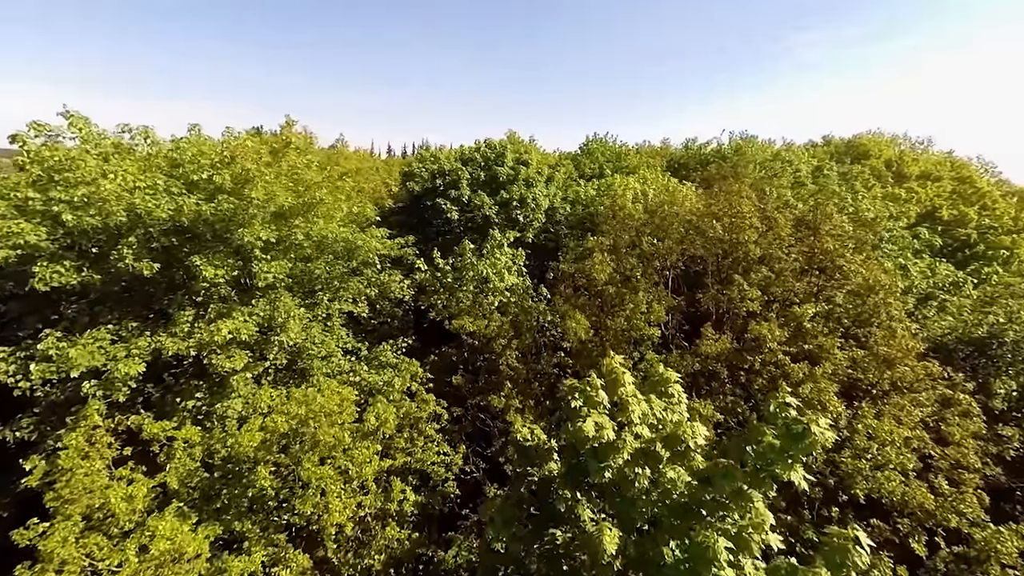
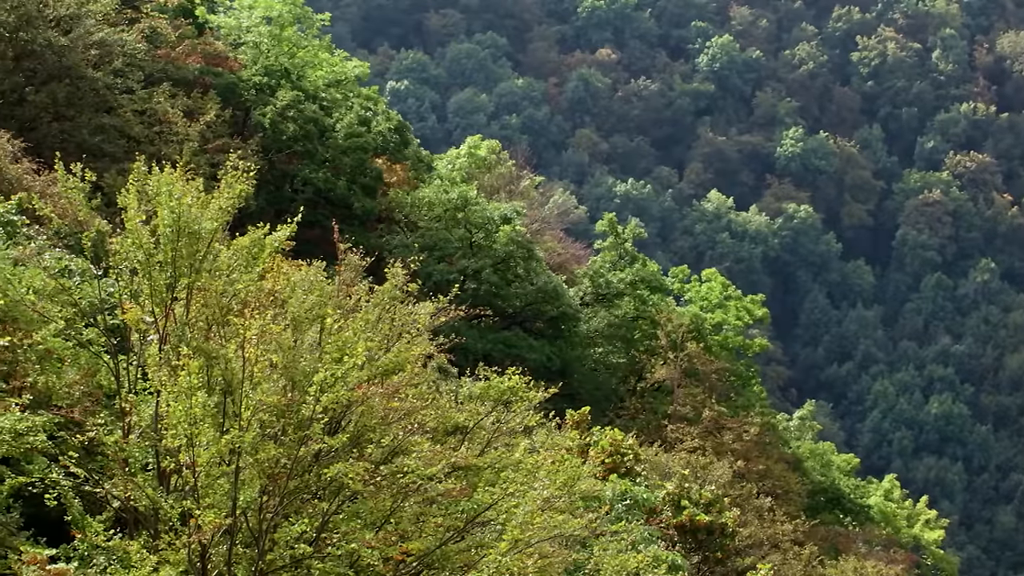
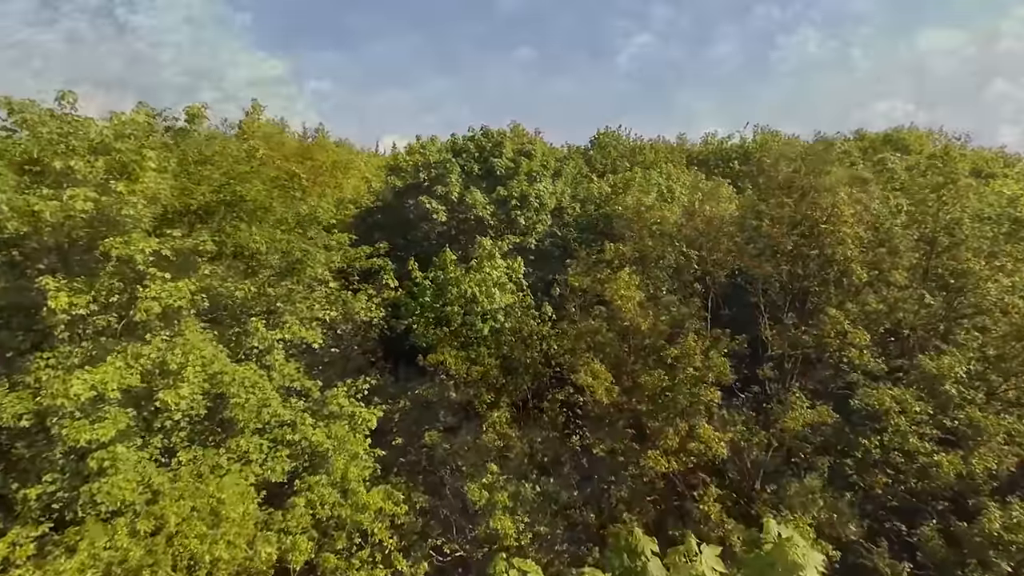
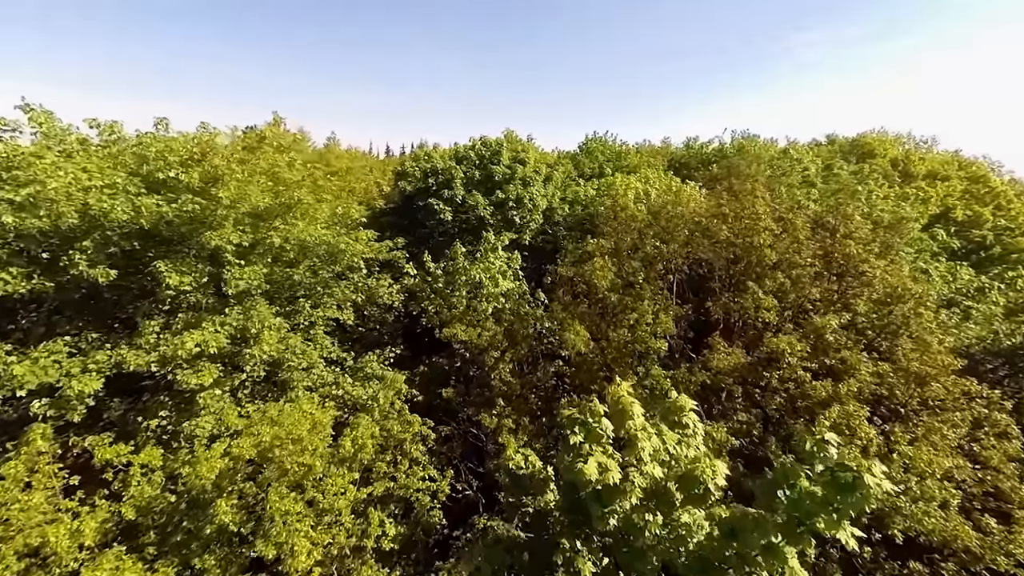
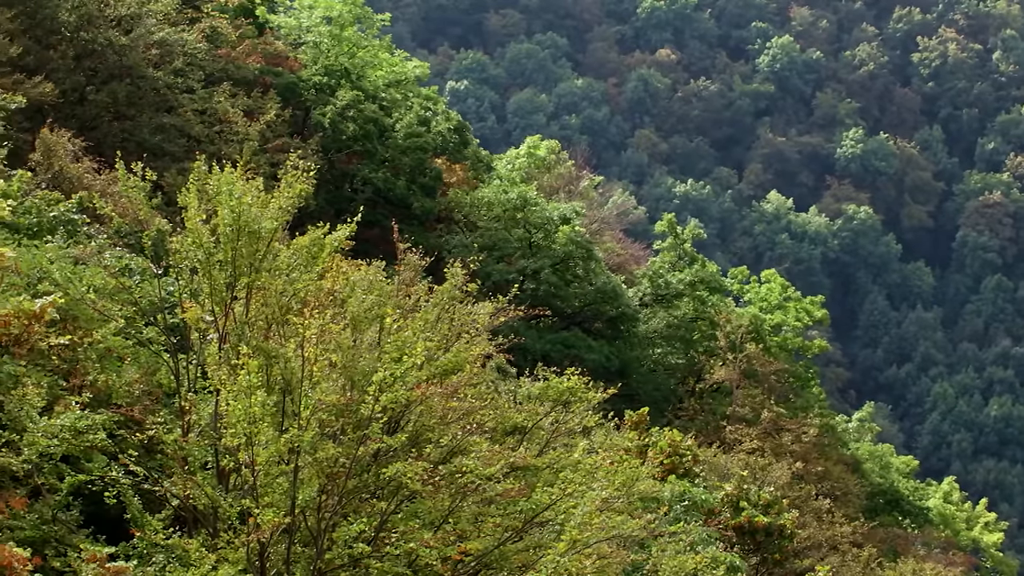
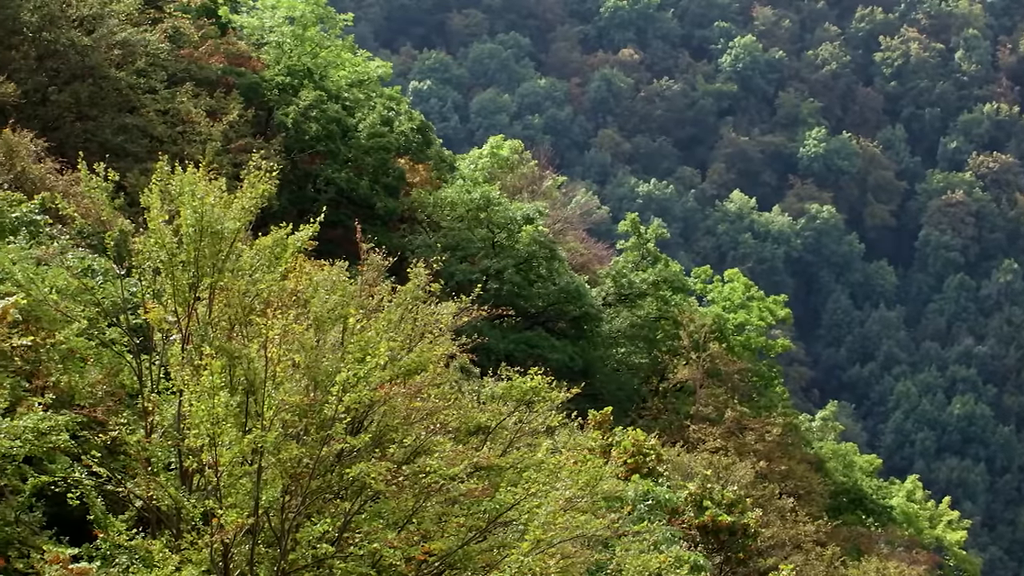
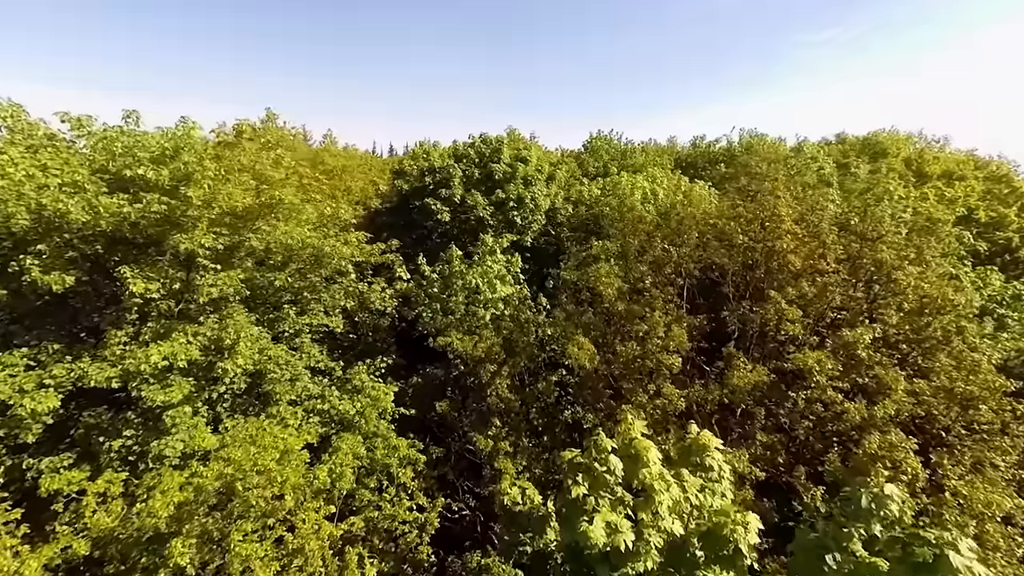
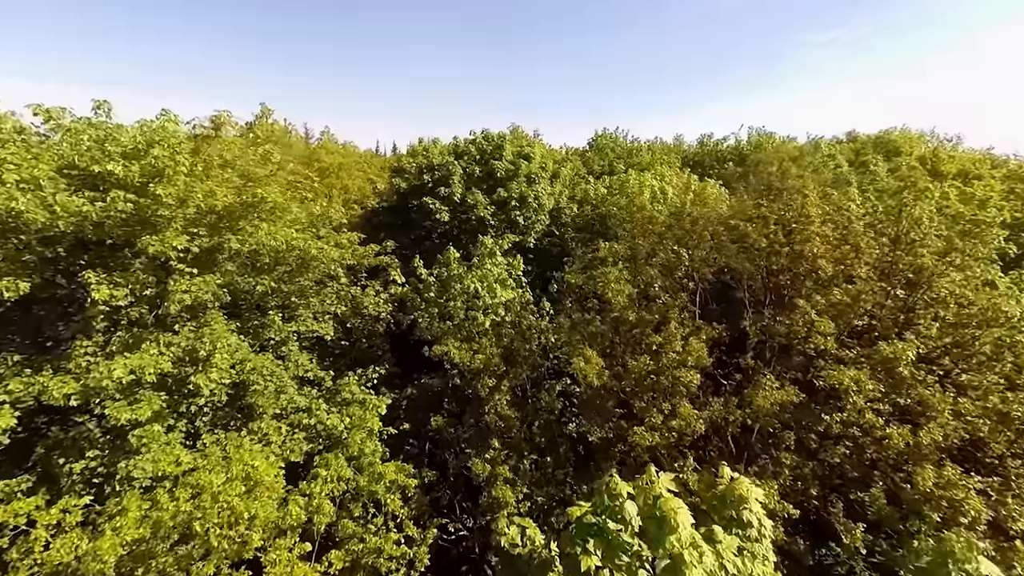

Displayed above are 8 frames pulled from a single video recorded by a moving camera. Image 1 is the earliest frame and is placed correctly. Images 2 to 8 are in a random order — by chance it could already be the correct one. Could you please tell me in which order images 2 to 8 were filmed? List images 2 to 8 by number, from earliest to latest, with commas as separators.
4, 7, 8, 3, 2, 6, 5
